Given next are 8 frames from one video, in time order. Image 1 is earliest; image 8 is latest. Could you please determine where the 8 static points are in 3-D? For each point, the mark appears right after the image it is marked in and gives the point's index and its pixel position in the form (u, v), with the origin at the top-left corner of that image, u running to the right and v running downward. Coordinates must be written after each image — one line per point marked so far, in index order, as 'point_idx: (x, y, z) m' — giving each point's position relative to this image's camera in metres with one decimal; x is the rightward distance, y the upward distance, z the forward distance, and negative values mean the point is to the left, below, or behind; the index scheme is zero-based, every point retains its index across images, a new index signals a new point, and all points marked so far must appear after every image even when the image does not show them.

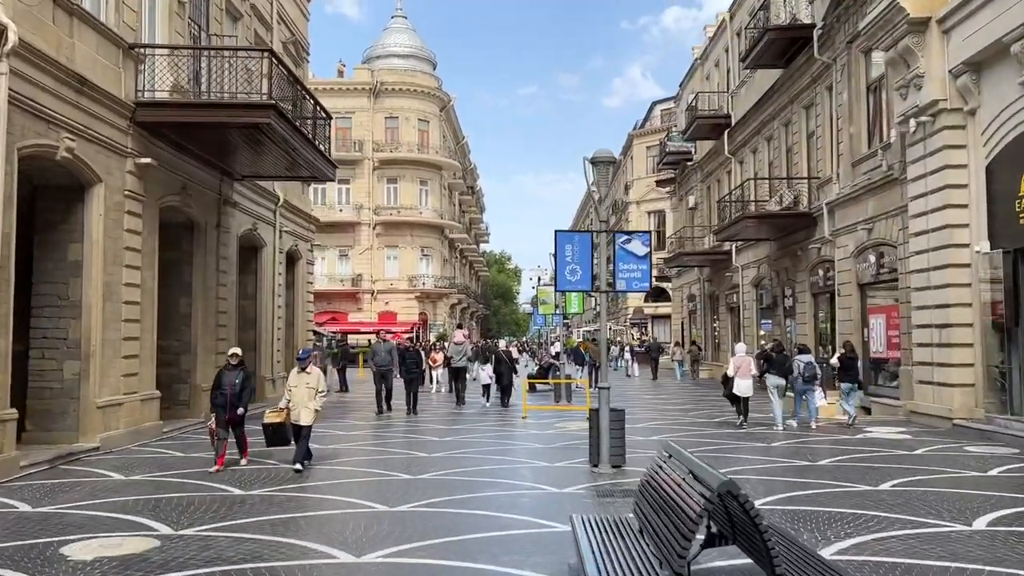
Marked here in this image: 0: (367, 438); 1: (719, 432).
0: (-2.3, -2.4, +14.6) m
1: (+3.7, -2.6, +16.4) m
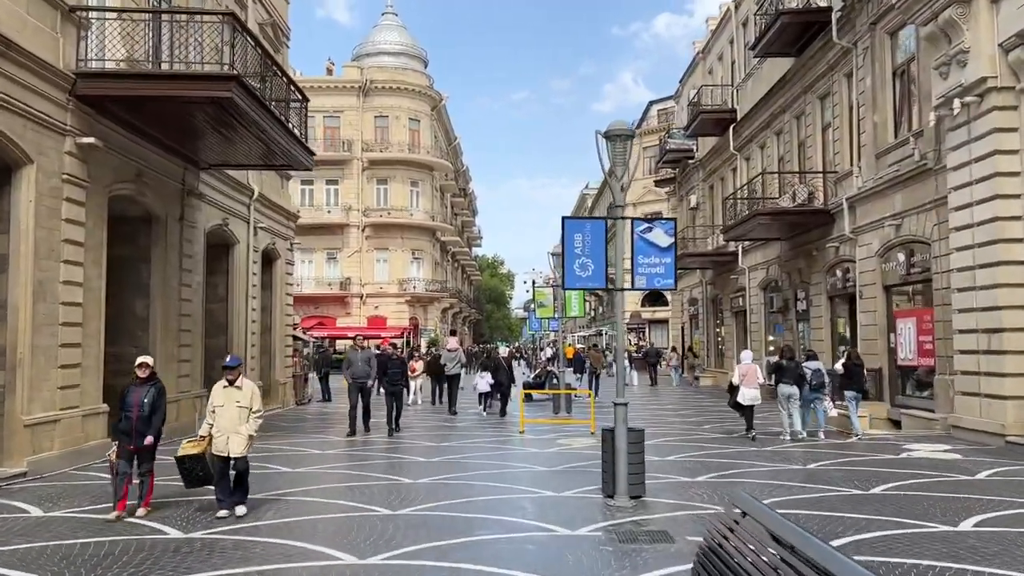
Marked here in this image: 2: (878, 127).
0: (-2.4, -2.4, +12.8) m
1: (+3.6, -2.6, +14.7) m
2: (+7.9, +3.5, +19.7) m
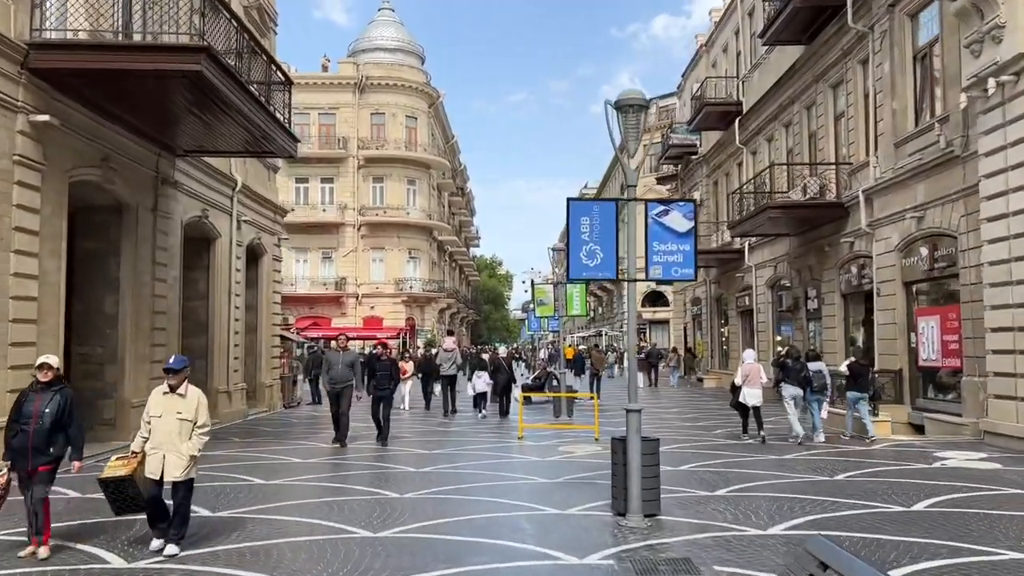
0: (-2.4, -2.3, +11.7) m
1: (+3.6, -2.5, +13.6) m
2: (+7.9, +3.5, +18.7) m
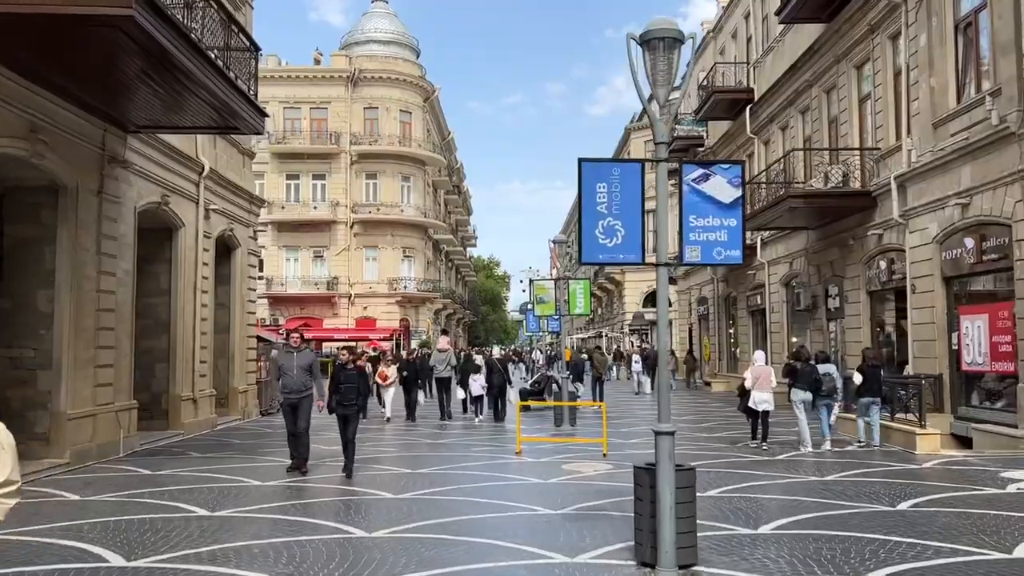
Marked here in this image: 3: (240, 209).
0: (-2.4, -2.2, +9.9) m
1: (+3.6, -2.4, +11.8) m
2: (+7.8, +3.6, +16.9) m
3: (-5.8, +1.7, +19.6) m
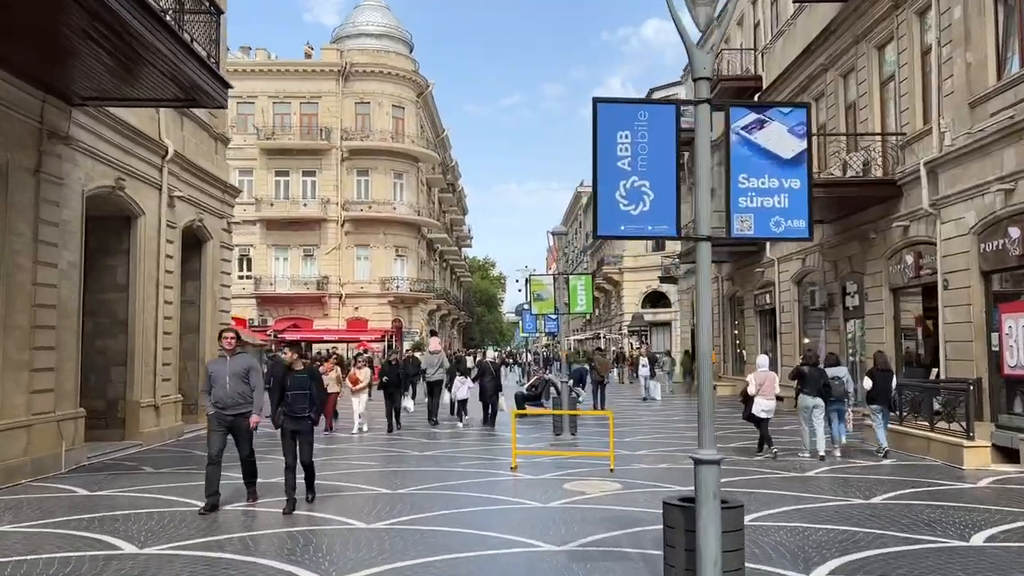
0: (-2.5, -2.1, +8.3) m
1: (+3.5, -2.3, +10.3) m
2: (+7.7, +3.7, +15.4) m
3: (-5.9, +1.8, +18.0) m
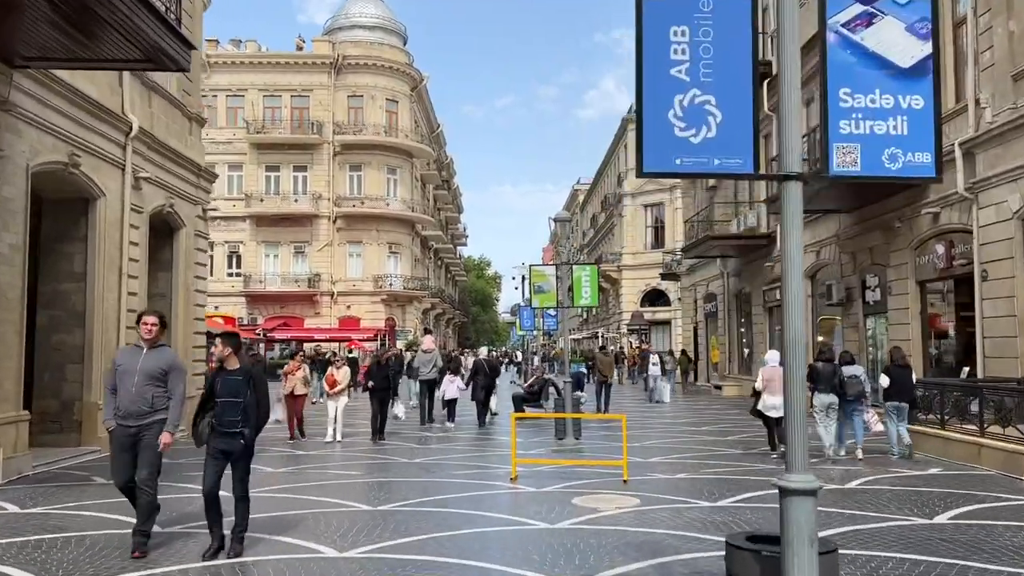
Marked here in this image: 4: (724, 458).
0: (-2.5, -2.0, +6.9) m
1: (+3.5, -2.2, +8.9) m
2: (+7.7, +3.8, +14.0) m
3: (-6.0, +1.9, +16.6) m
4: (+3.0, -2.4, +12.8) m
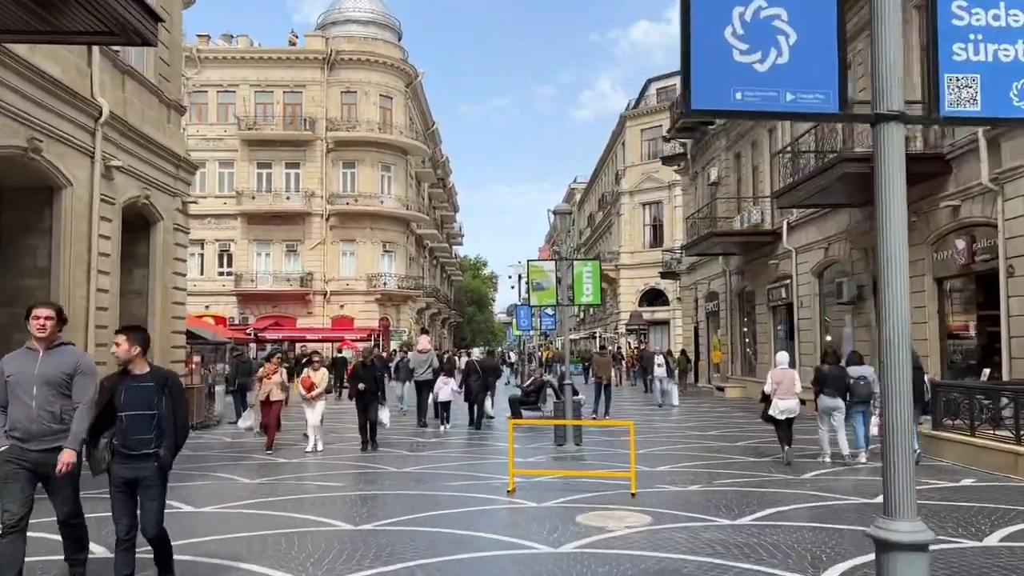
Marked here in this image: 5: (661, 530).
0: (-2.5, -1.9, +6.0) m
1: (+3.5, -2.1, +8.0) m
2: (+7.7, +3.9, +13.2) m
3: (-6.0, +2.0, +15.7) m
4: (+2.9, -2.3, +11.9) m
5: (+1.3, -2.0, +7.7) m
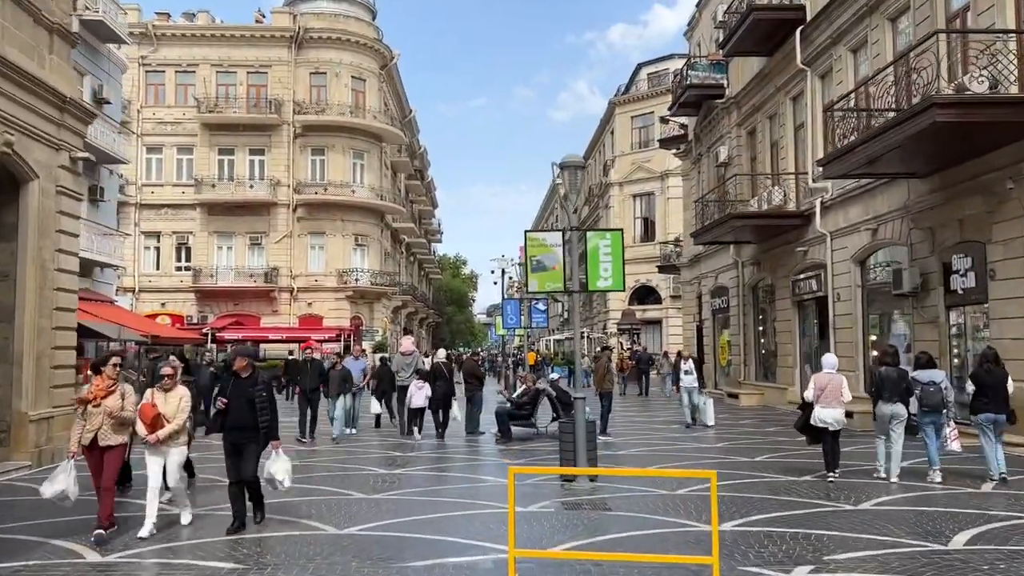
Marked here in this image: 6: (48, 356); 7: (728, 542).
0: (-2.4, -1.7, +2.2) m
1: (+3.5, -1.9, +4.3) m
2: (+7.6, +4.1, +9.6) m
3: (-6.1, +2.2, +11.8) m
4: (+2.9, -2.1, +8.2) m
5: (+1.3, -1.8, +3.9) m
6: (-6.2, -0.8, +12.1) m
7: (+1.8, -2.0, +7.4) m
